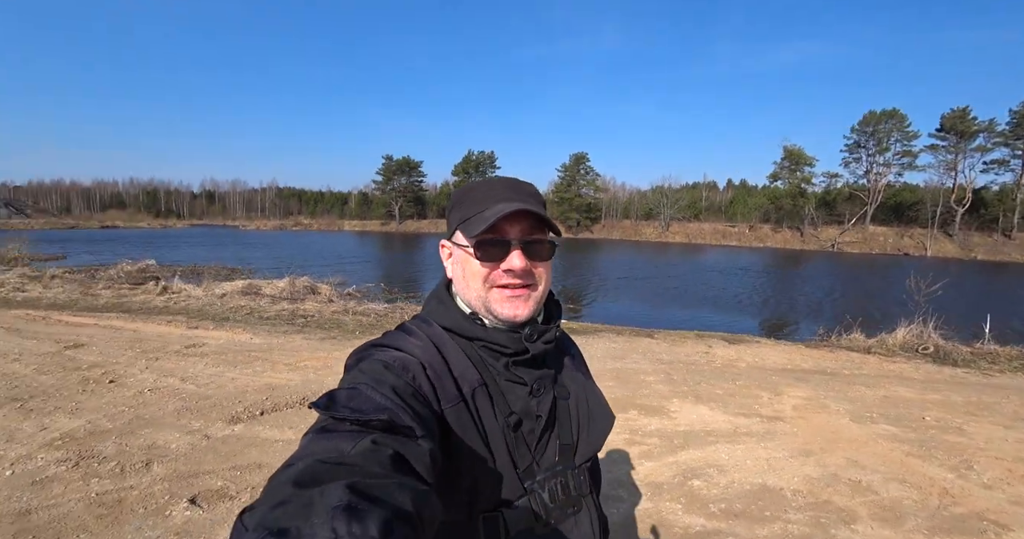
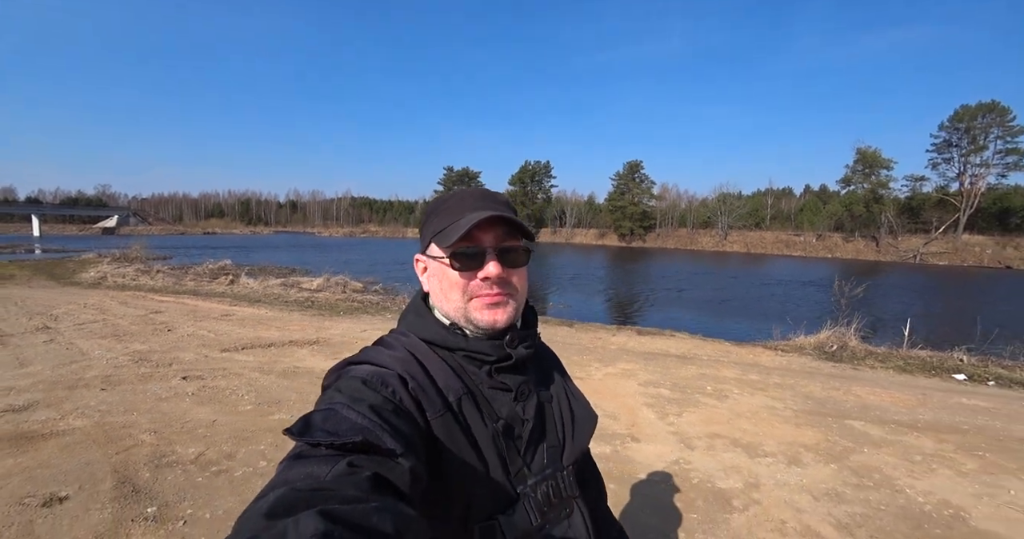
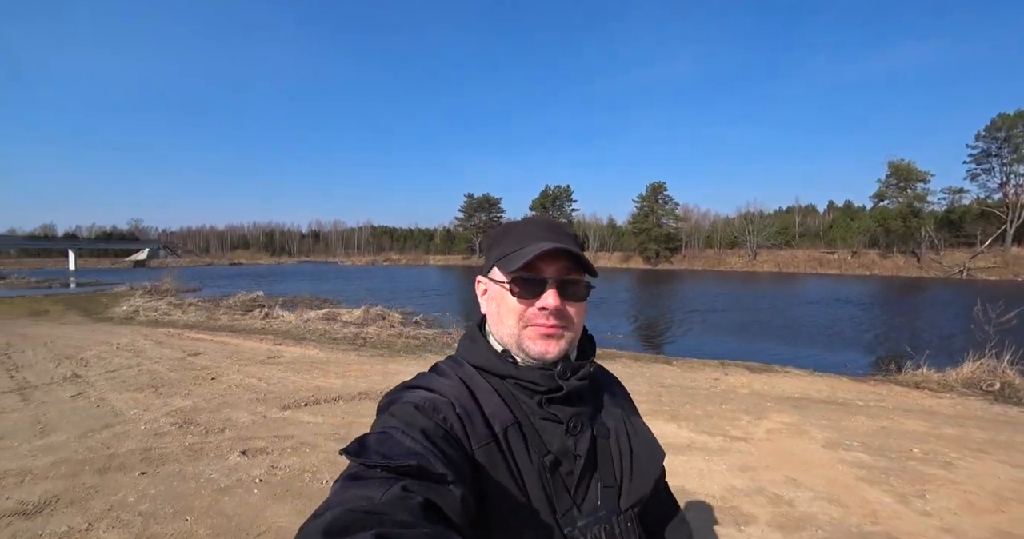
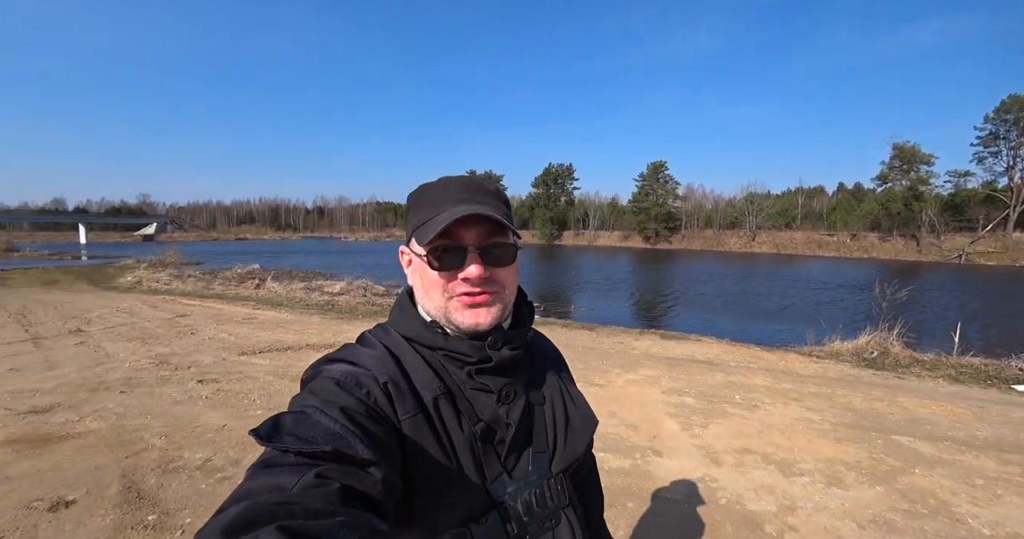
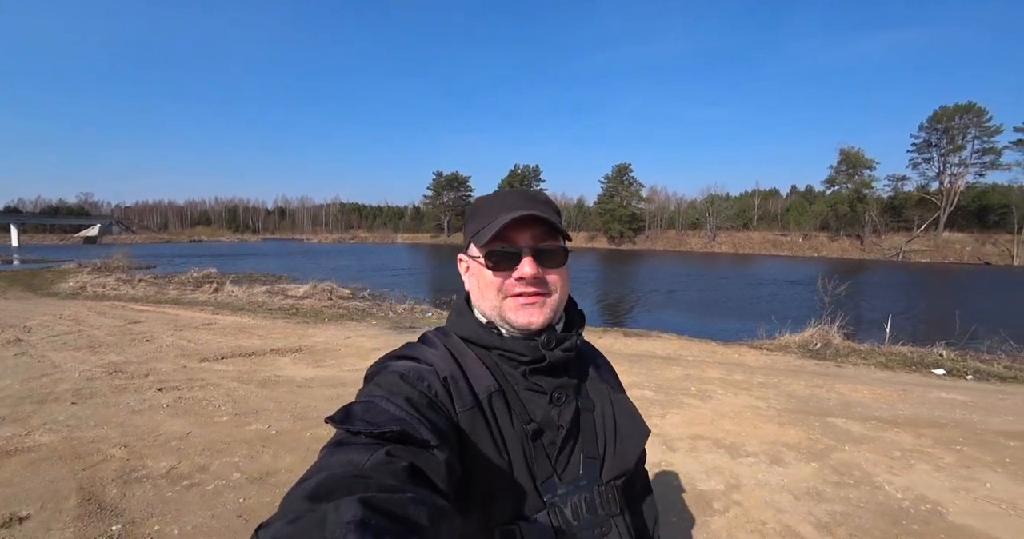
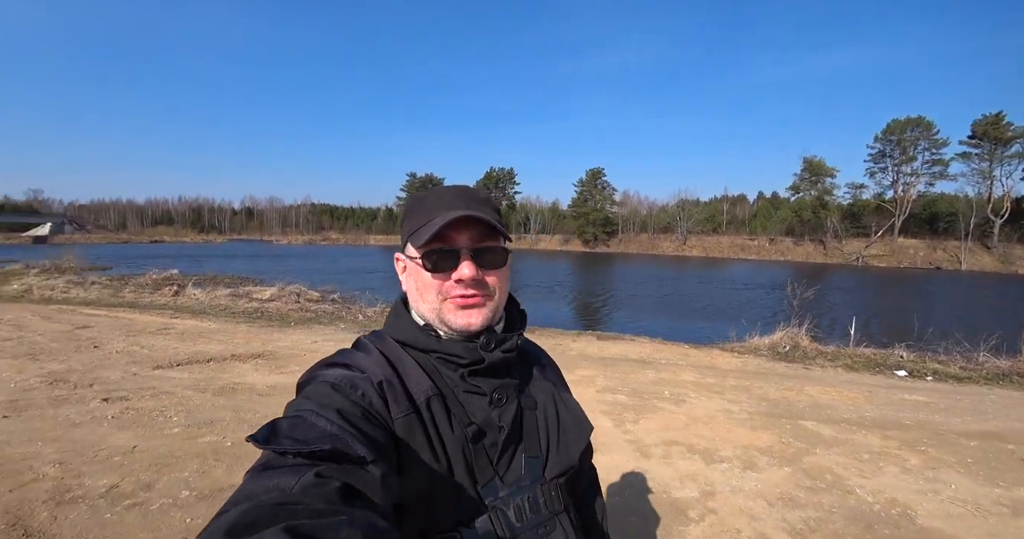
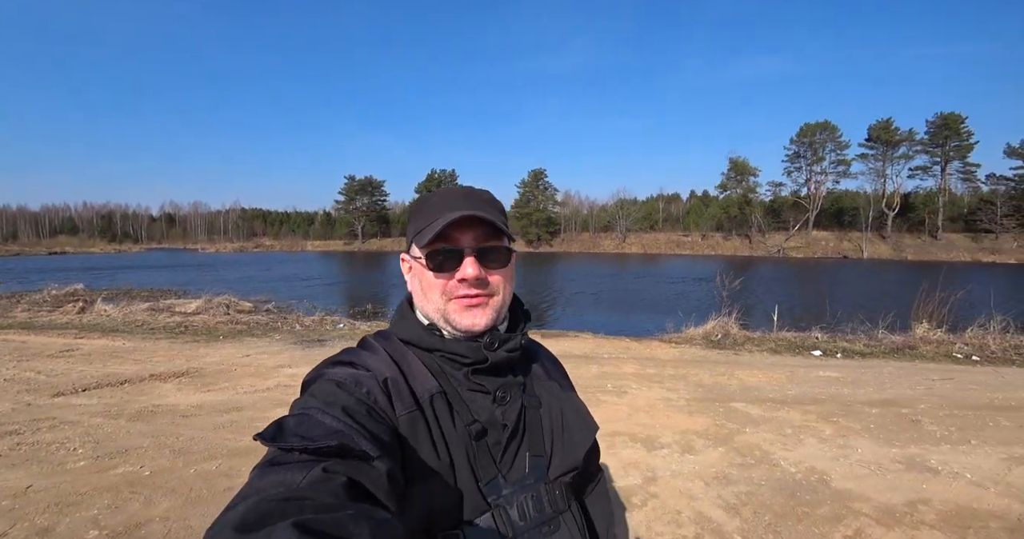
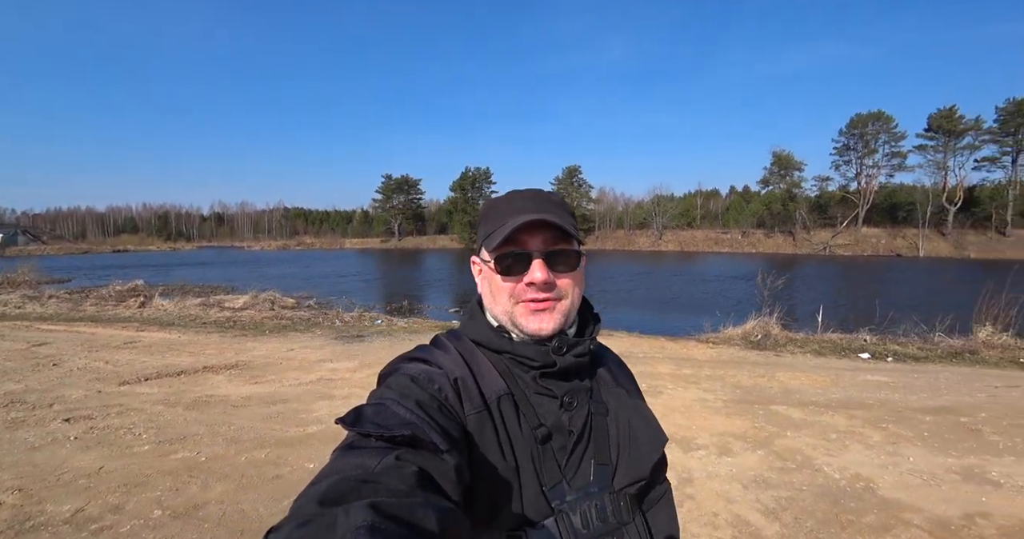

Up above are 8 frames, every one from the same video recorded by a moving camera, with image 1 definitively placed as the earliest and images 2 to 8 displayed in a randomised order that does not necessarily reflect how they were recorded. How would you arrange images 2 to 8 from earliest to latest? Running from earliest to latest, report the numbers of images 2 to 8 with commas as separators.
3, 2, 5, 8, 7, 6, 4
